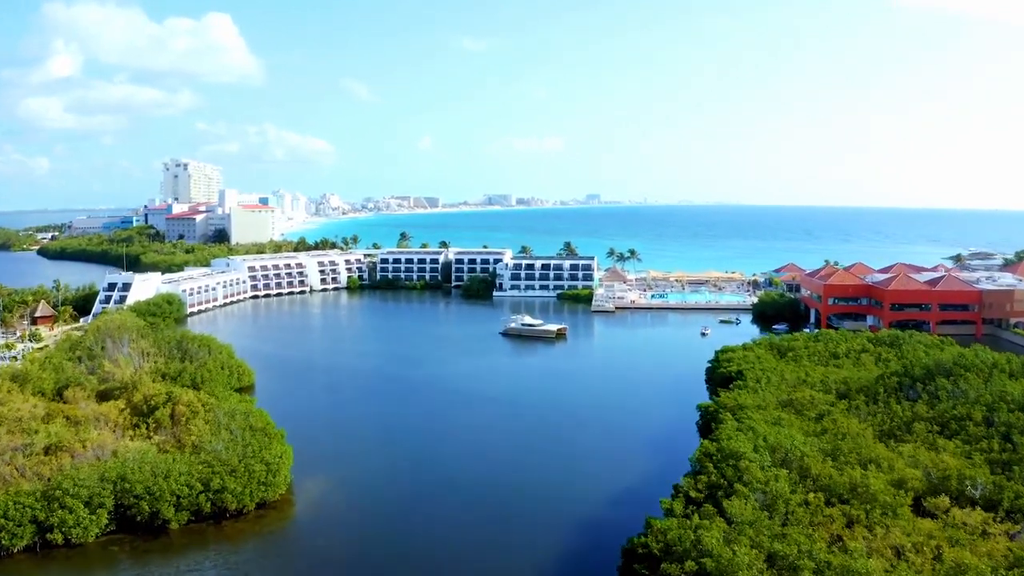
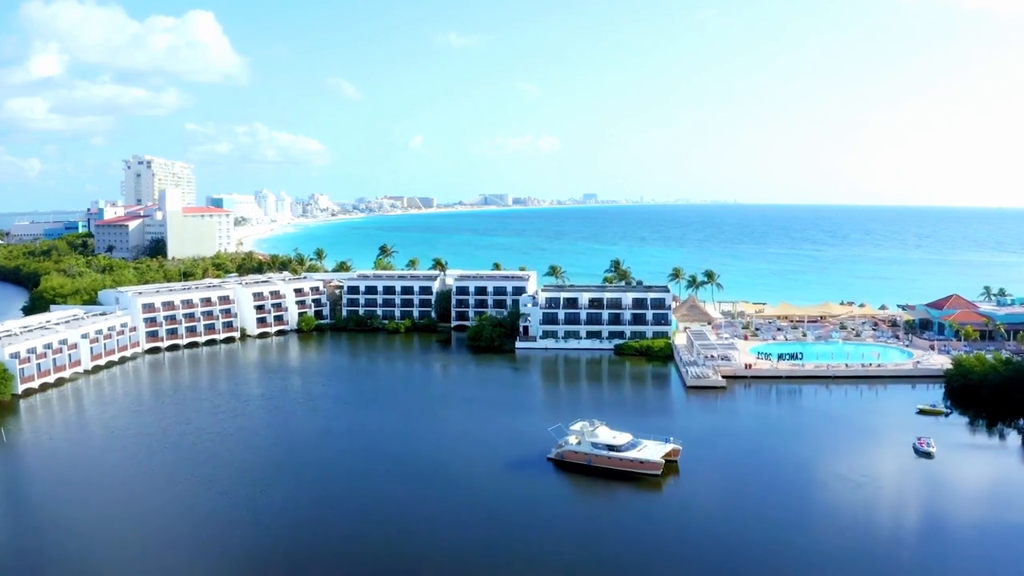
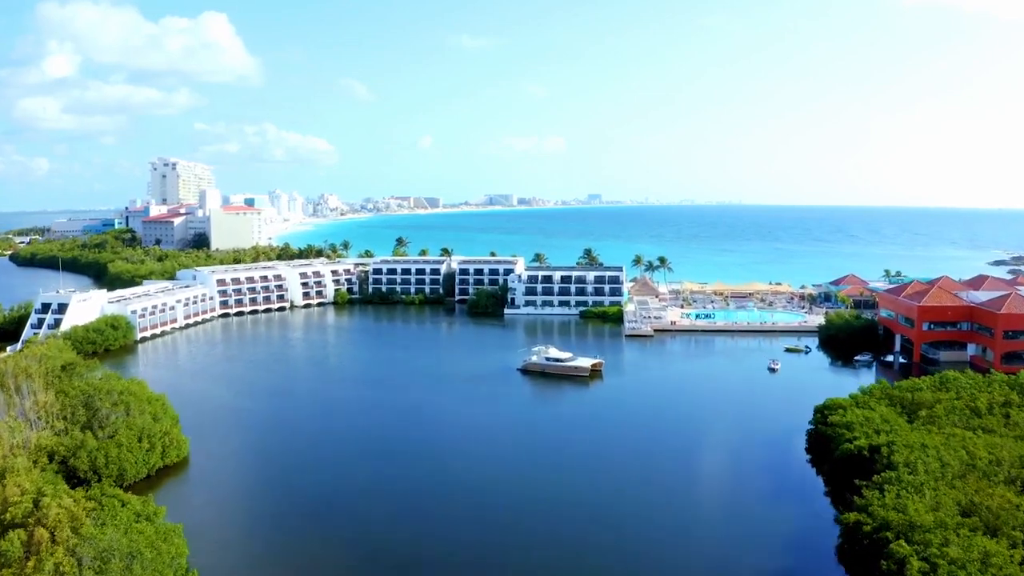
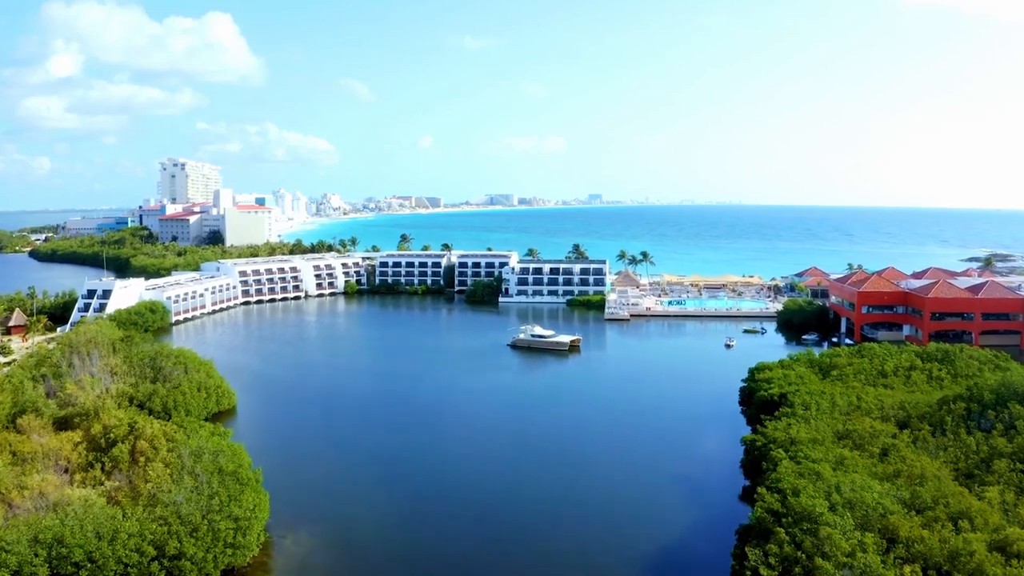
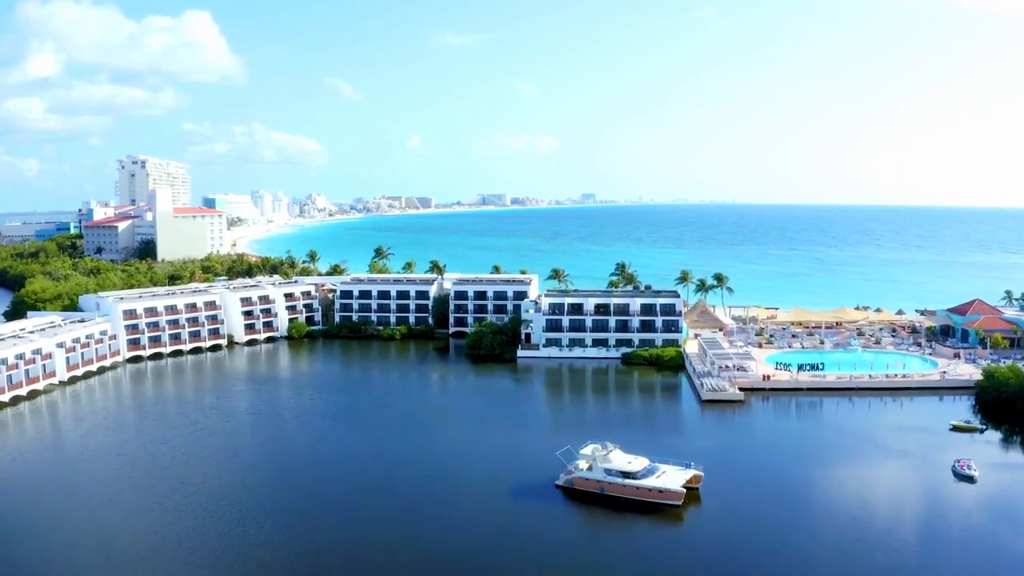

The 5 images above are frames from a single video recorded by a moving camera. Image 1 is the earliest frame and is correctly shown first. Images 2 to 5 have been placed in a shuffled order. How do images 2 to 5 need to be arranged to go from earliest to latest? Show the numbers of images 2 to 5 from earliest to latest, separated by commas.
4, 3, 2, 5
